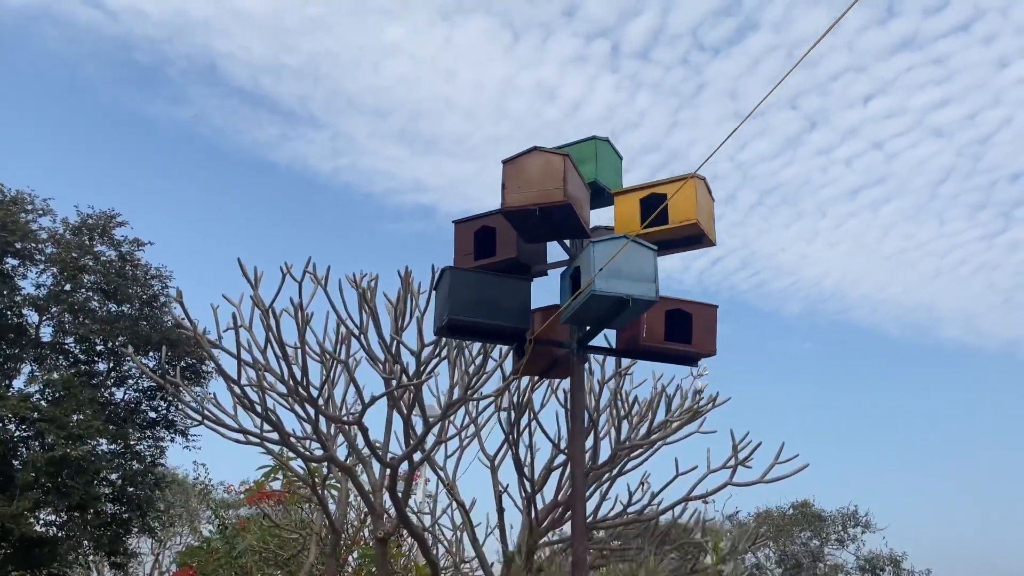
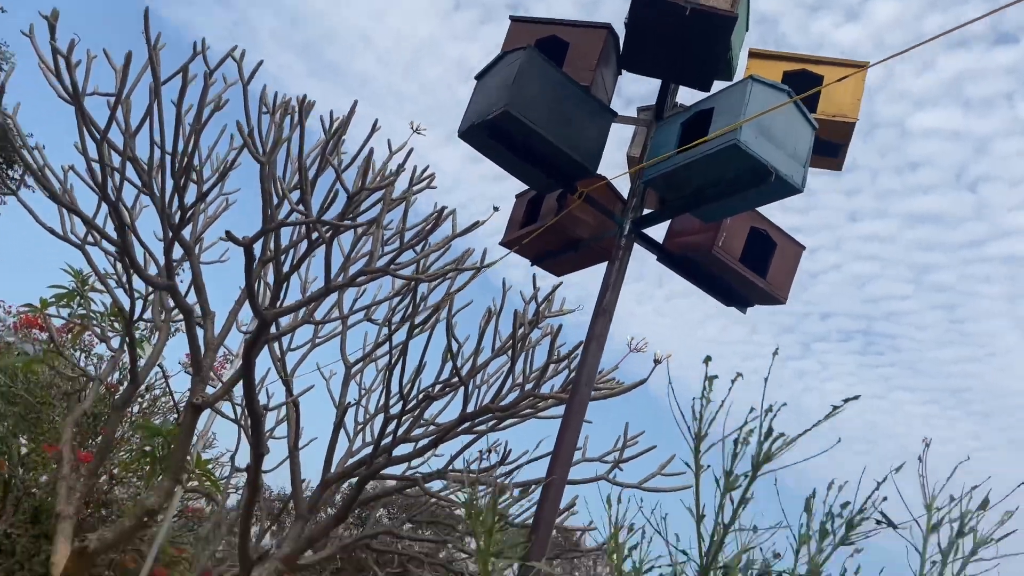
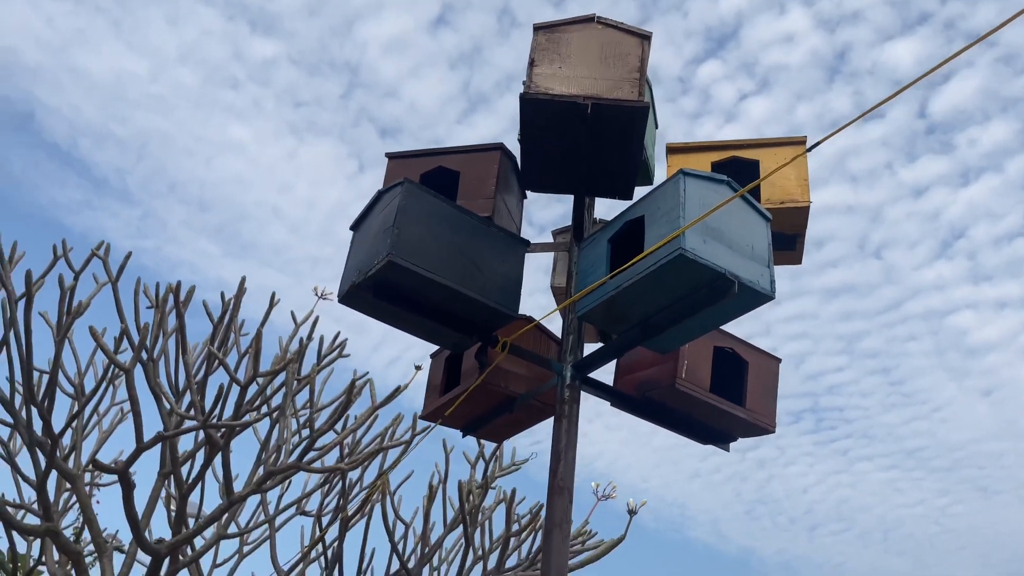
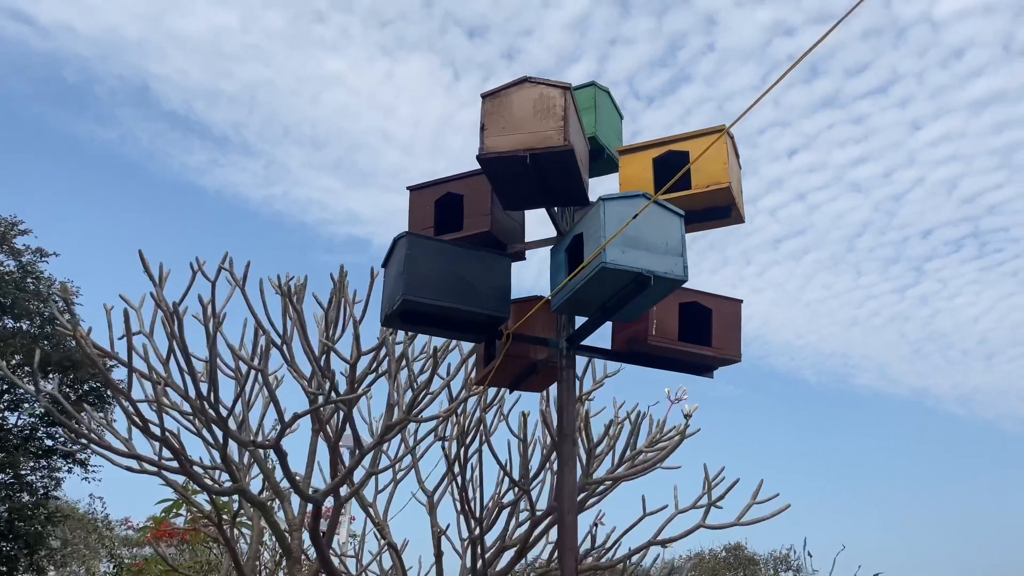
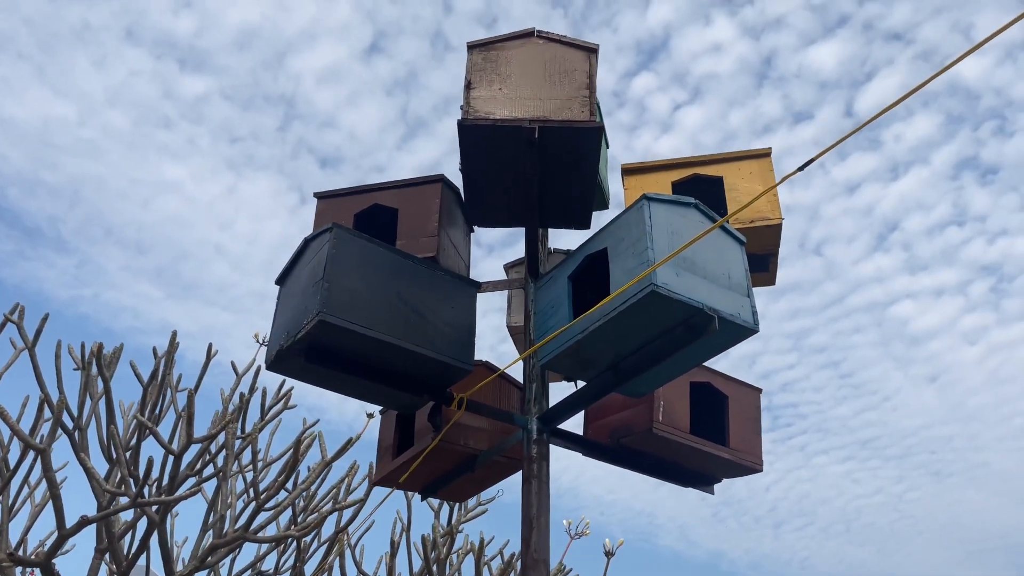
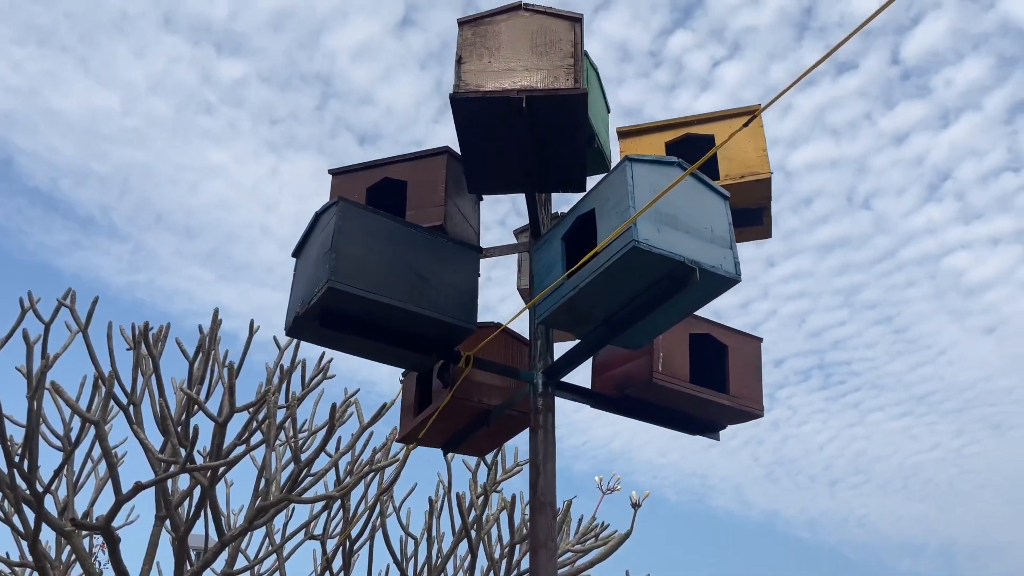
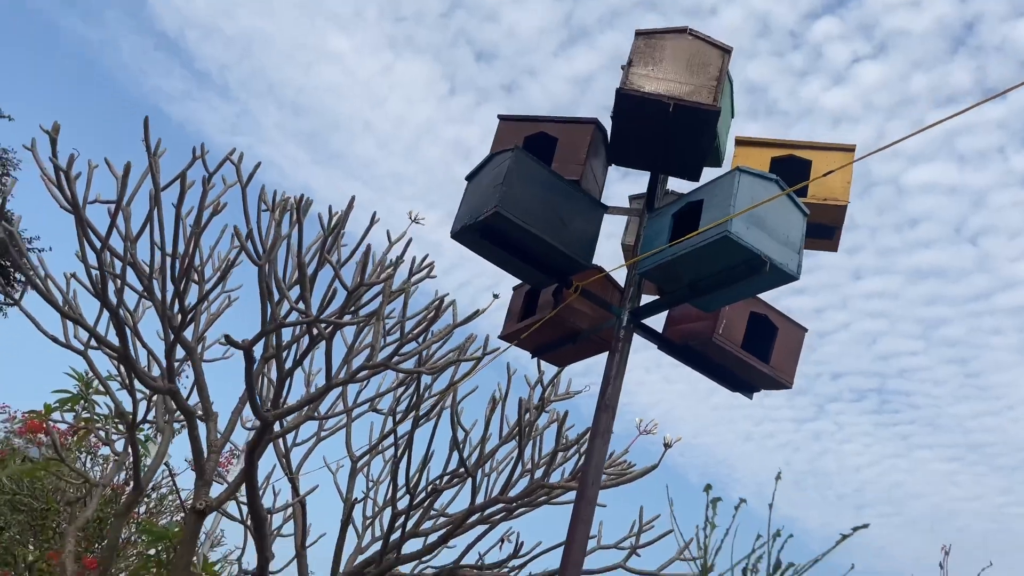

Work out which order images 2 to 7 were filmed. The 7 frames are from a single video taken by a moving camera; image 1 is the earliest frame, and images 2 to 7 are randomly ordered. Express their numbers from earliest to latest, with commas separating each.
4, 6, 5, 3, 7, 2
